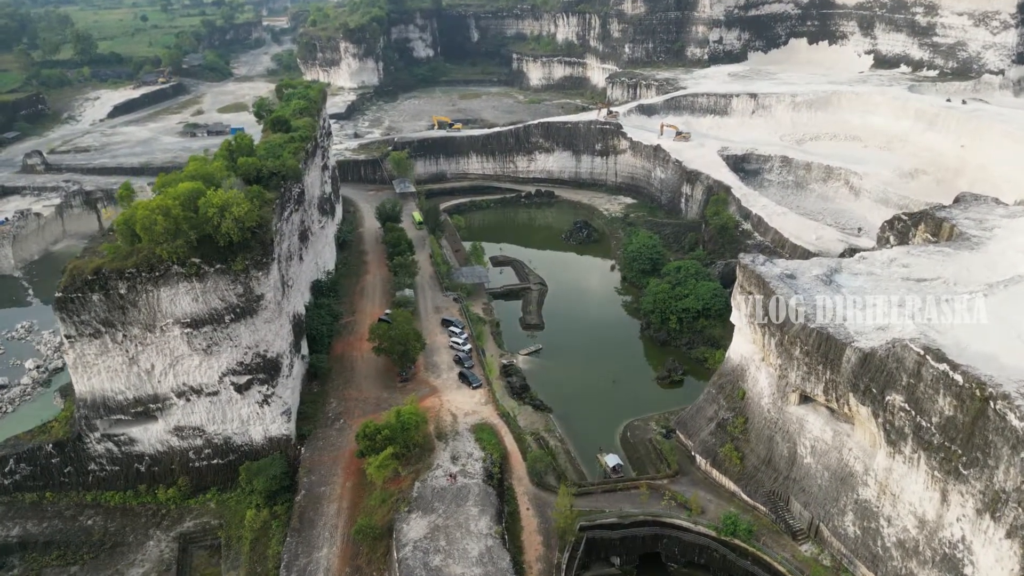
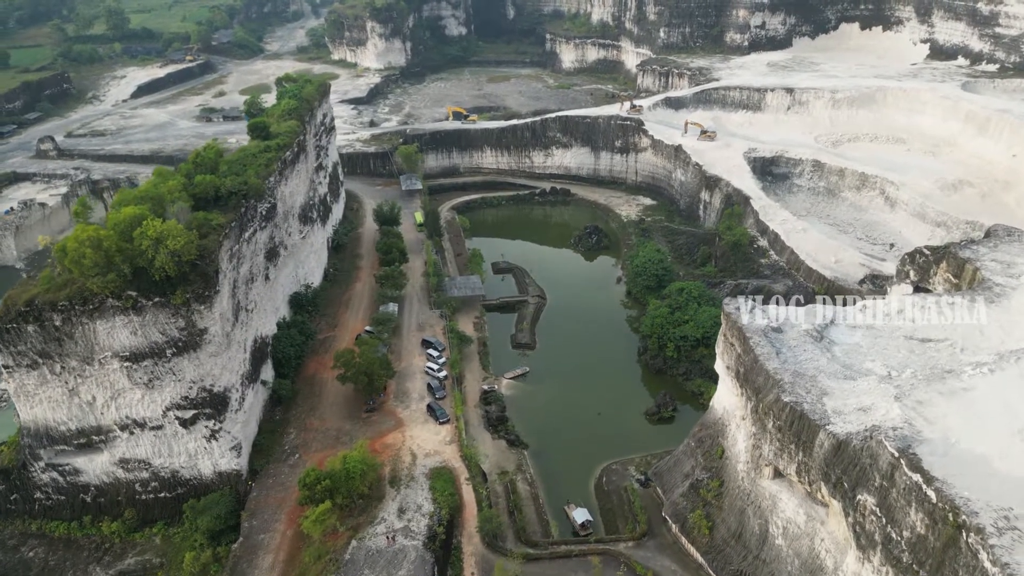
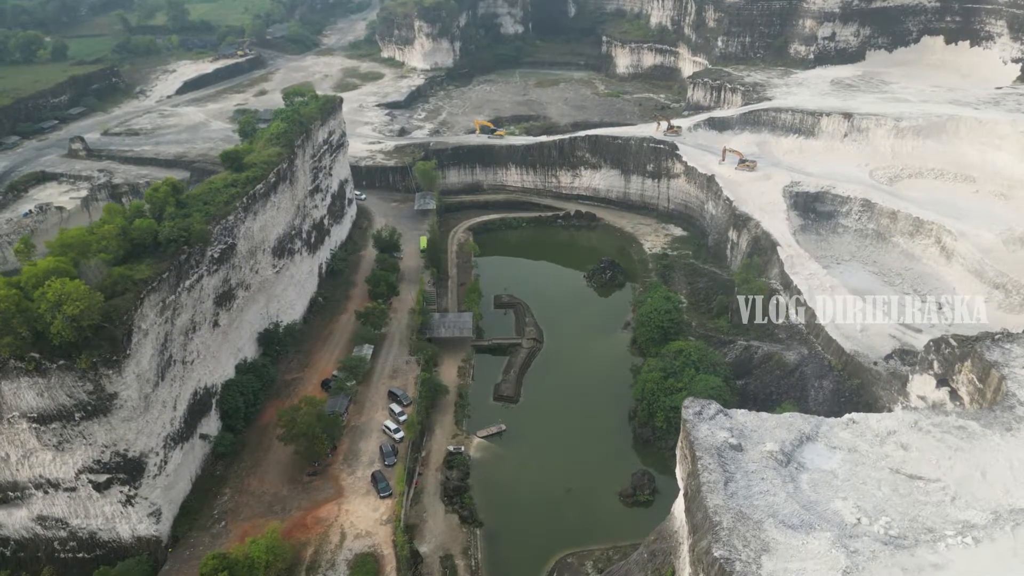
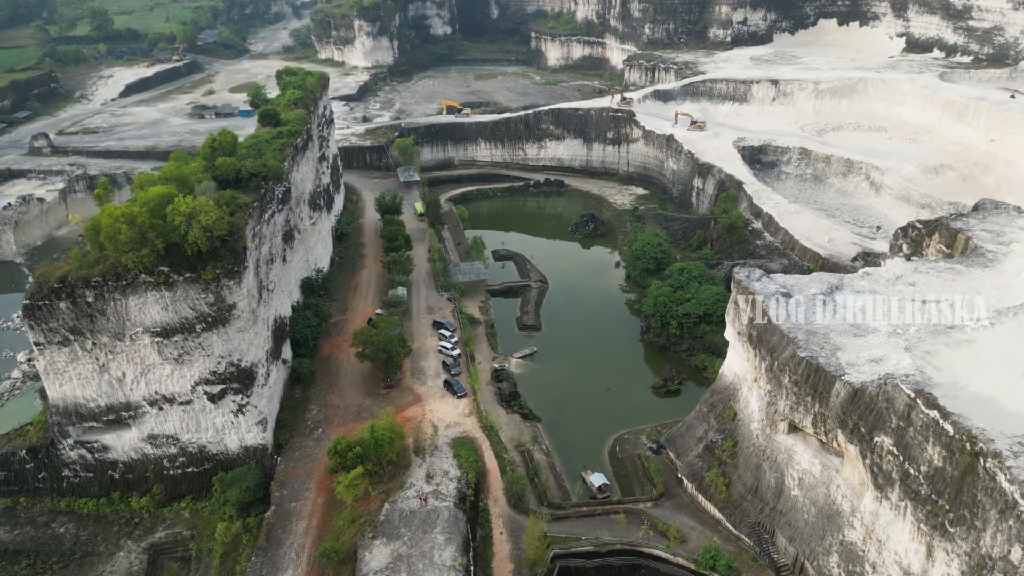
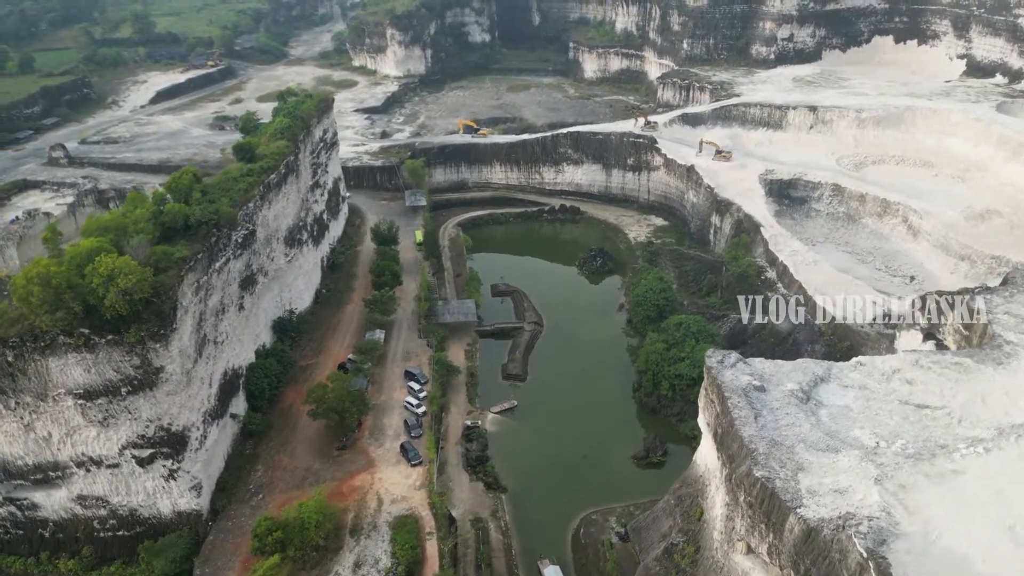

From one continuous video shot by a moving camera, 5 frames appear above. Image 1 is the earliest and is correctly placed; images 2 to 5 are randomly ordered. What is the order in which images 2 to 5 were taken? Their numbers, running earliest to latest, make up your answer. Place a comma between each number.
4, 2, 5, 3
